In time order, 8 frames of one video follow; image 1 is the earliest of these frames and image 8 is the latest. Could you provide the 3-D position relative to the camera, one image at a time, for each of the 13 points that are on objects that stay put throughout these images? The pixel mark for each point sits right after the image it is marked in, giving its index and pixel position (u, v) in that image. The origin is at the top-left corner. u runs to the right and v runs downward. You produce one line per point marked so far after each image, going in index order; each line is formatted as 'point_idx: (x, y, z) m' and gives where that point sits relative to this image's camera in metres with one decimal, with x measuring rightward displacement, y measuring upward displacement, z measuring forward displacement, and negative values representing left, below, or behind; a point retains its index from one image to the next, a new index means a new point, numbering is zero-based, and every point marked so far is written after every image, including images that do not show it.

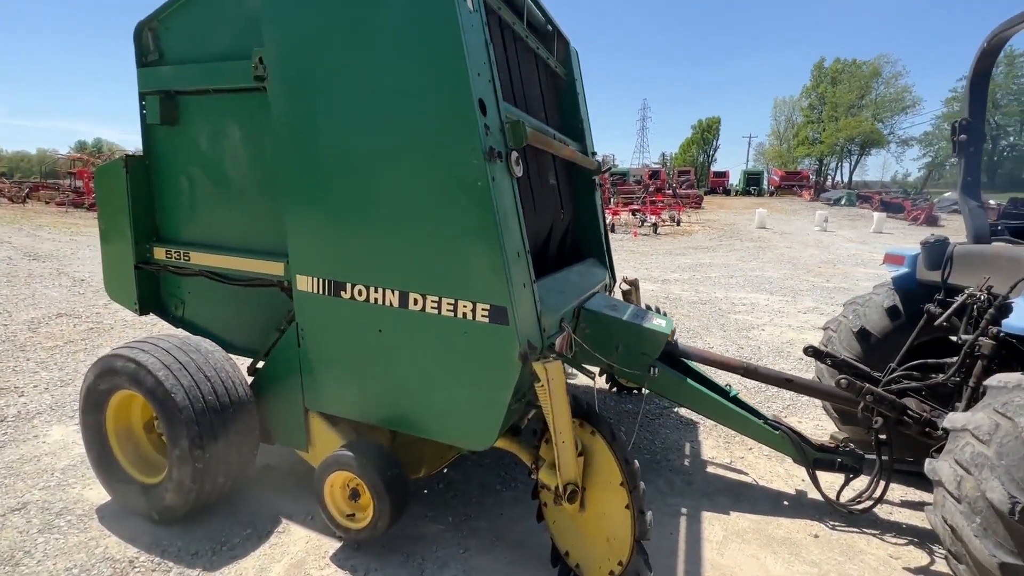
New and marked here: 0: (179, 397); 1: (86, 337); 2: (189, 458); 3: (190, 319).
0: (-1.6, -0.5, +2.3) m
1: (-4.9, -0.6, +5.5) m
2: (-1.5, -0.8, +2.3) m
3: (-2.3, -0.2, +3.3) m
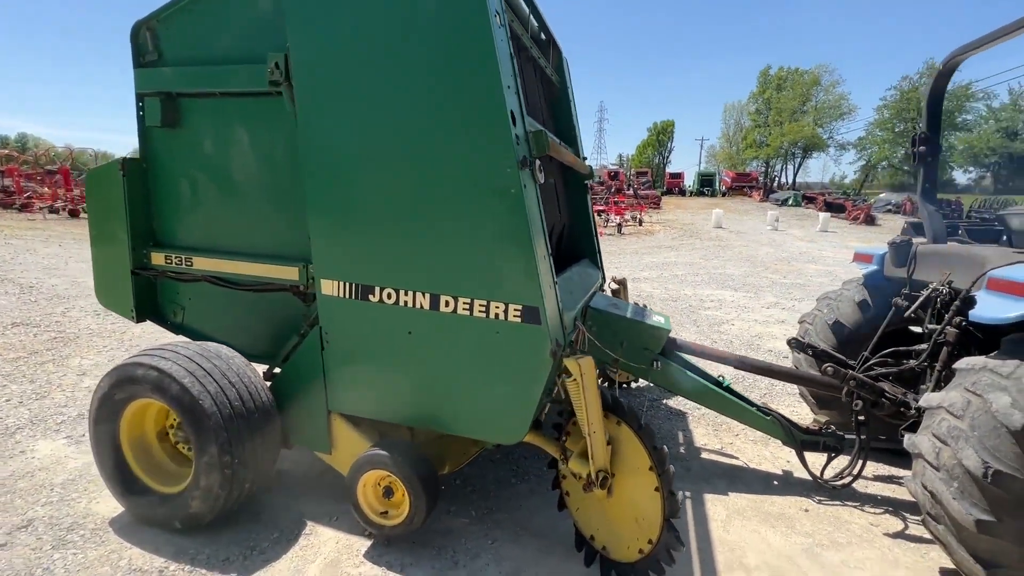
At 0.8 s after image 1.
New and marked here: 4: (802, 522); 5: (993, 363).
0: (-1.4, -0.6, +2.3) m
1: (-5.0, -0.7, +5.2) m
2: (-1.4, -0.8, +2.3) m
3: (-2.2, -0.3, +3.3) m
4: (+1.7, -1.4, +2.8) m
5: (+2.2, -0.3, +2.2) m
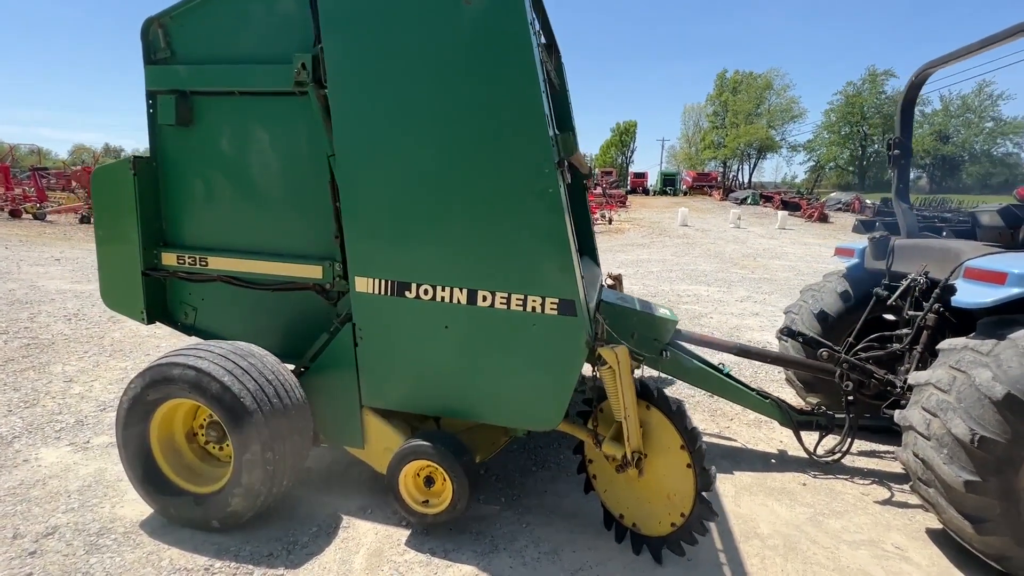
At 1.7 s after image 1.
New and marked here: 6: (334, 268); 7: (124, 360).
0: (-1.3, -0.6, +2.3) m
1: (-5.1, -0.7, +4.9) m
2: (-1.2, -0.8, +2.3) m
3: (-2.1, -0.3, +3.2) m
4: (+1.9, -1.3, +3.0) m
5: (+2.4, -0.3, +2.4) m
6: (-1.1, +0.1, +2.8) m
7: (-4.0, -0.7, +4.9) m
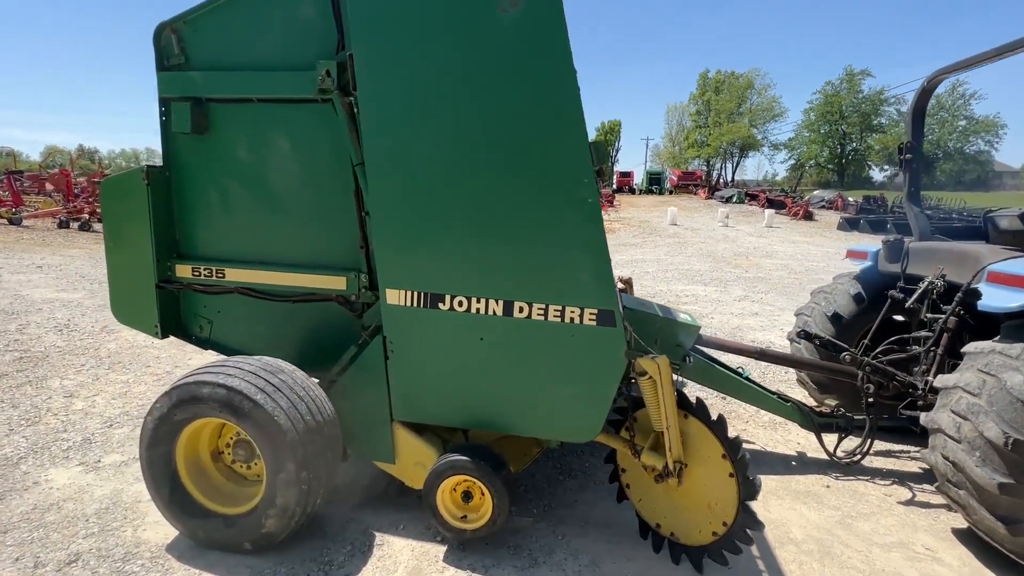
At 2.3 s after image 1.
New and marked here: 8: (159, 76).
0: (-1.1, -0.6, +2.2) m
1: (-4.9, -0.8, +4.8) m
2: (-1.0, -0.9, +2.2) m
3: (-2.0, -0.3, +3.1) m
4: (+2.0, -1.3, +3.0) m
5: (+2.6, -0.3, +2.5) m
6: (-0.9, +0.1, +2.8) m
7: (-3.9, -0.8, +4.8) m
8: (-2.1, +1.3, +2.8) m
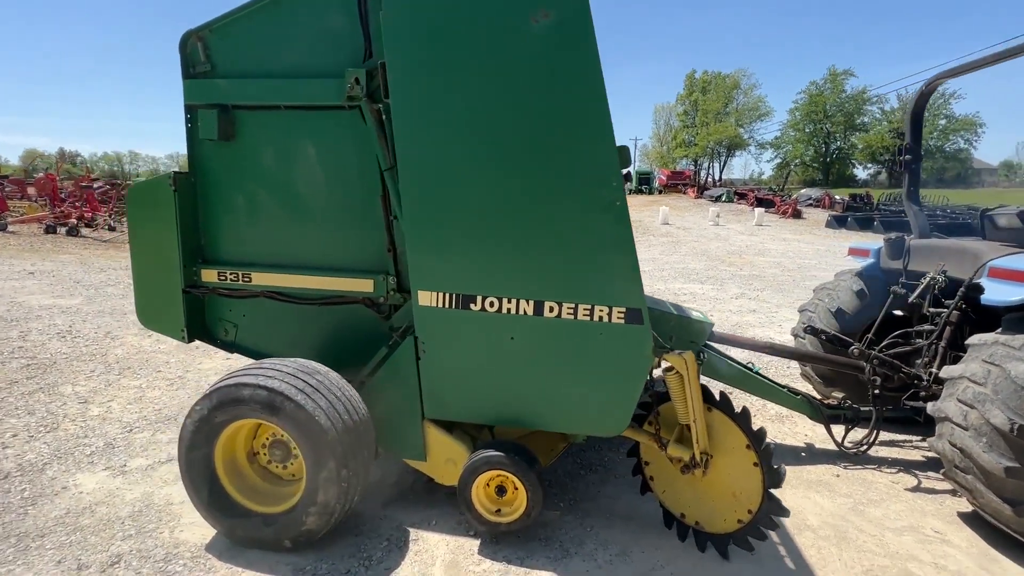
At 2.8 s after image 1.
0: (-0.9, -0.6, +2.3) m
1: (-4.8, -0.9, +4.7) m
2: (-0.8, -0.9, +2.3) m
3: (-1.8, -0.4, +3.2) m
4: (+2.2, -1.3, +3.2) m
5: (+2.7, -0.3, +2.6) m
6: (-0.7, 0.0, +2.8) m
7: (-3.8, -0.9, +4.8) m
8: (-2.0, +1.2, +2.9) m
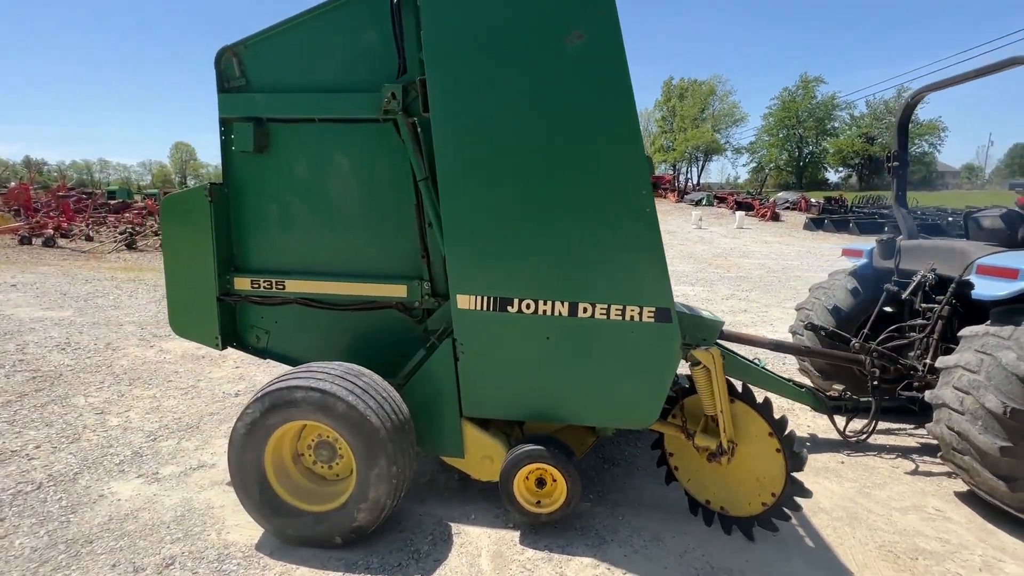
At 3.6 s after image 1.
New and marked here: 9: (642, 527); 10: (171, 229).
0: (-0.7, -0.7, +2.4) m
1: (-4.7, -1.0, +4.7) m
2: (-0.6, -1.0, +2.4) m
3: (-1.6, -0.4, +3.3) m
4: (+2.4, -1.3, +3.4) m
5: (+2.9, -0.3, +2.9) m
6: (-0.6, 0.0, +3.0) m
7: (-3.7, -1.0, +4.8) m
8: (-1.8, +1.2, +2.9) m
9: (+0.7, -1.4, +2.7) m
10: (-2.2, +0.4, +3.1) m
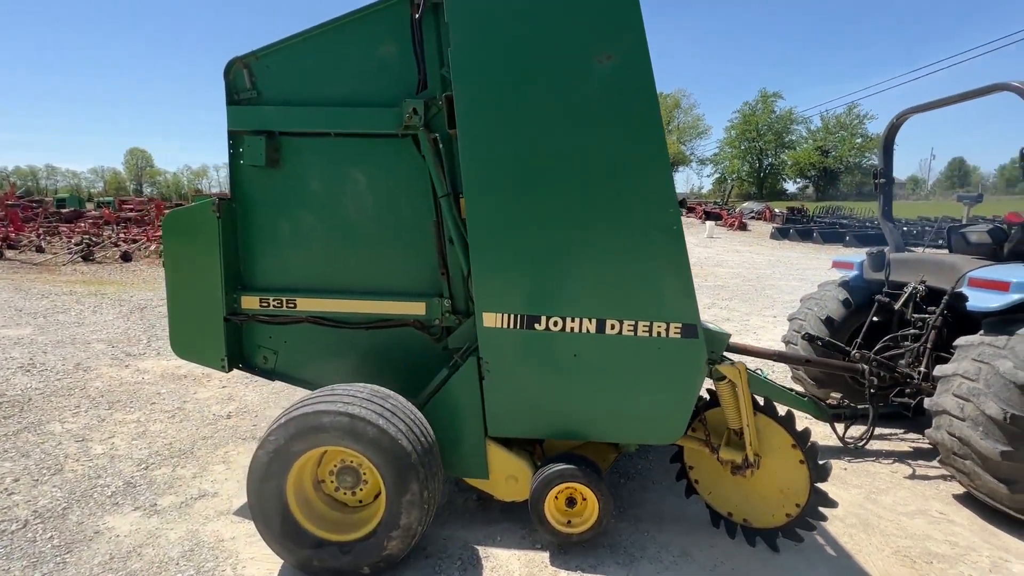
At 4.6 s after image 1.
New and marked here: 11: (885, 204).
0: (-0.5, -0.8, +2.3) m
1: (-4.7, -1.2, +4.4) m
2: (-0.5, -1.0, +2.3) m
3: (-1.5, -0.5, +3.1) m
4: (+2.5, -1.4, +3.5) m
5: (+3.0, -0.3, +3.0) m
6: (-0.4, -0.1, +2.9) m
7: (-3.6, -1.2, +4.5) m
8: (-1.7, +1.1, +2.8) m
9: (+0.9, -1.5, +2.7) m
10: (-2.1, +0.3, +2.9) m
11: (+3.4, +0.8, +4.3) m
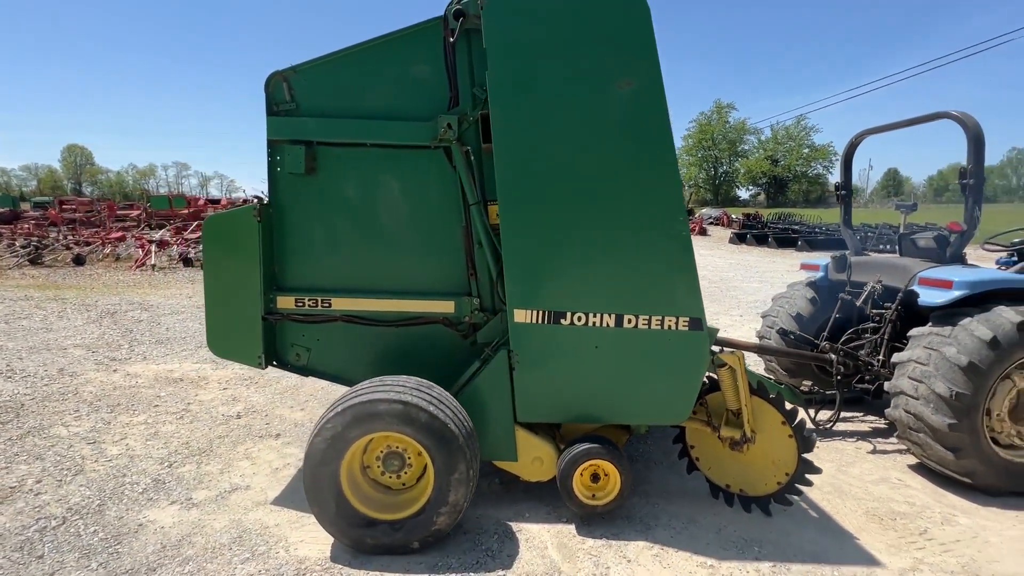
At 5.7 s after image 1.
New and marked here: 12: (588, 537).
0: (-0.3, -0.8, +2.6) m
1: (-4.6, -1.2, +4.3) m
2: (-0.3, -1.0, +2.6) m
3: (-1.4, -0.5, +3.3) m
4: (+2.6, -1.4, +4.0) m
5: (+3.2, -0.3, +3.5) m
6: (-0.3, -0.1, +3.2) m
7: (-3.6, -1.2, +4.5) m
8: (-1.5, +1.1, +3.0) m
9: (+1.1, -1.5, +3.1) m
10: (-1.9, +0.3, +3.0) m
11: (+3.4, +0.8, +4.8) m
12: (+0.4, -1.5, +2.8) m
